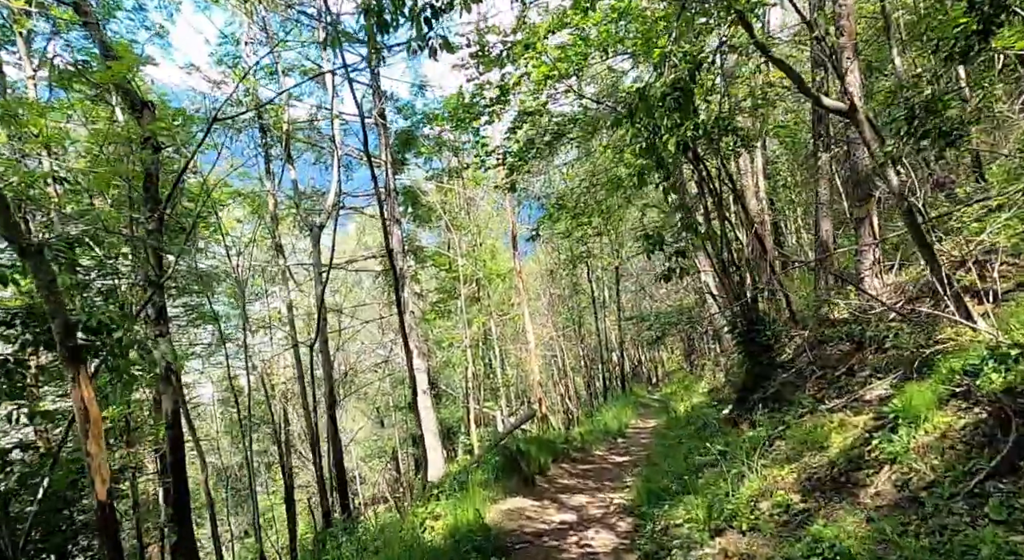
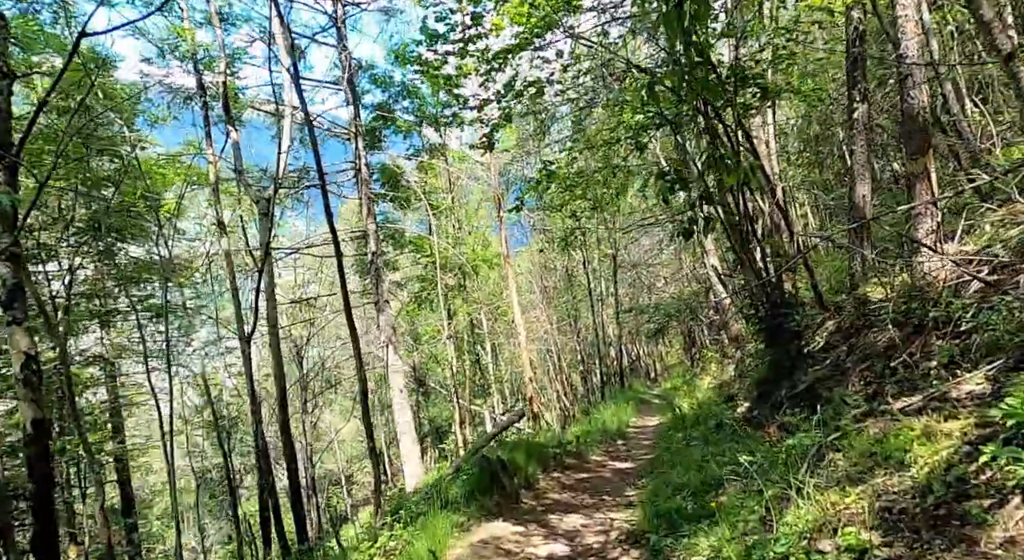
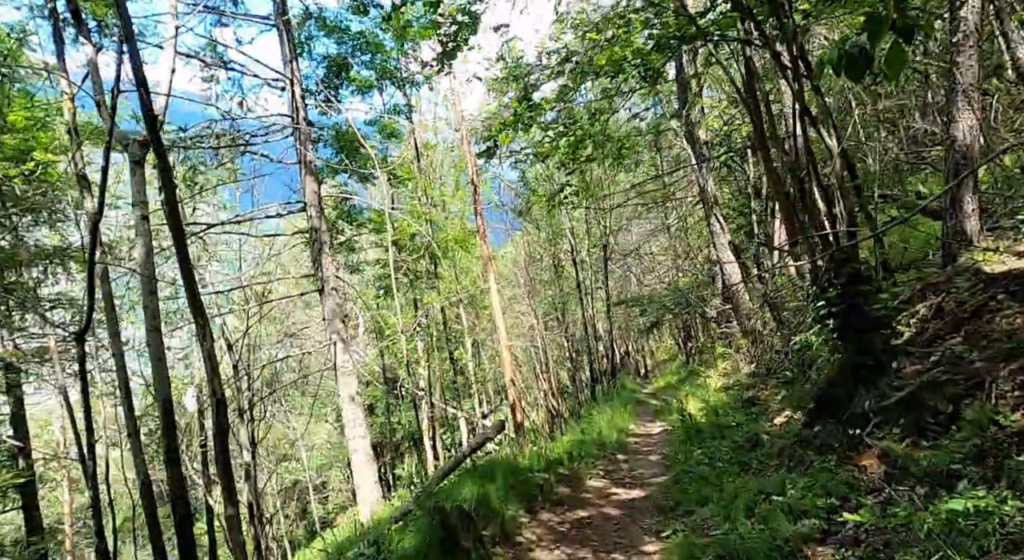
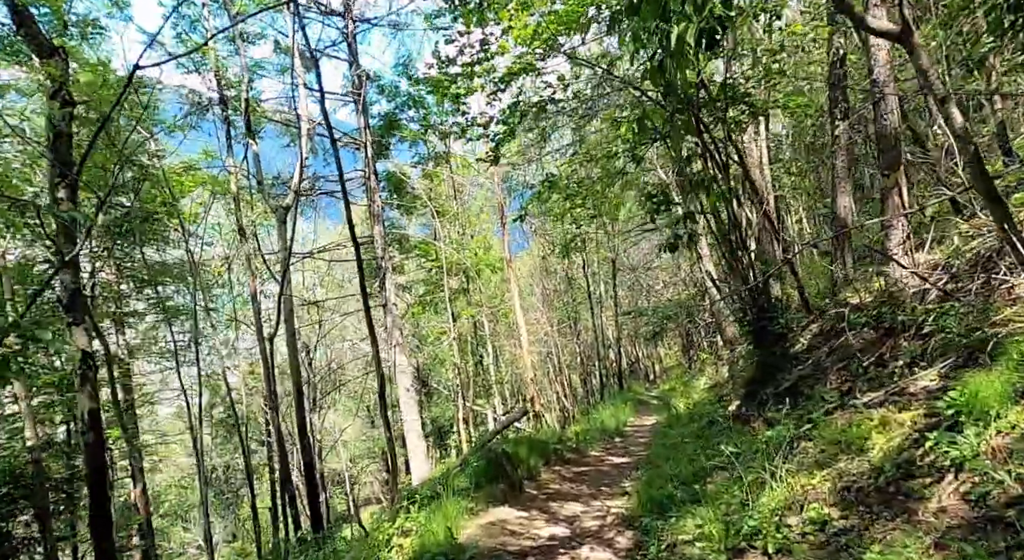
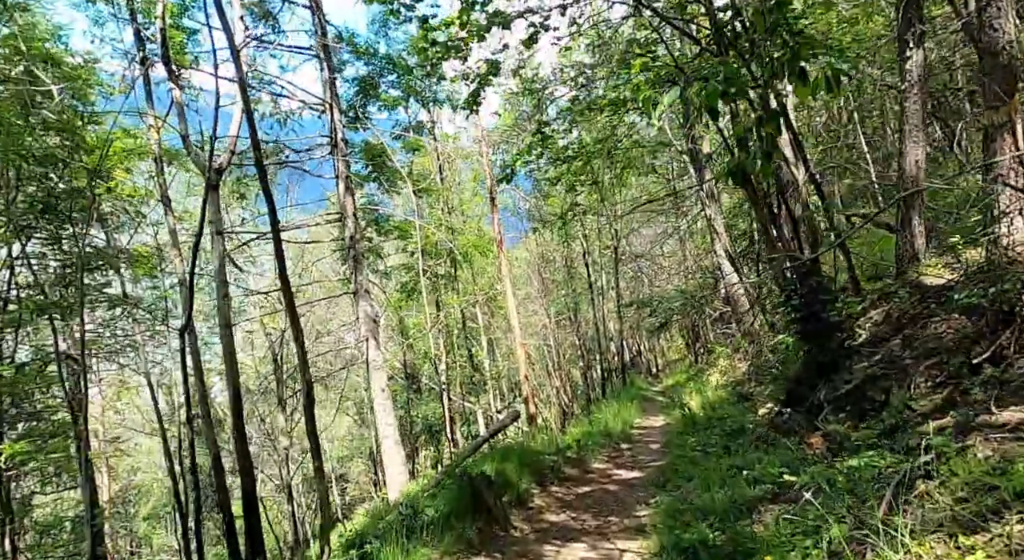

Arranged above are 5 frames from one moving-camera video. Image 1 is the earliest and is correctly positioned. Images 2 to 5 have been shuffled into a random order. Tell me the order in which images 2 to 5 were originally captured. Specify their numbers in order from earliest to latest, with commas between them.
4, 2, 5, 3
